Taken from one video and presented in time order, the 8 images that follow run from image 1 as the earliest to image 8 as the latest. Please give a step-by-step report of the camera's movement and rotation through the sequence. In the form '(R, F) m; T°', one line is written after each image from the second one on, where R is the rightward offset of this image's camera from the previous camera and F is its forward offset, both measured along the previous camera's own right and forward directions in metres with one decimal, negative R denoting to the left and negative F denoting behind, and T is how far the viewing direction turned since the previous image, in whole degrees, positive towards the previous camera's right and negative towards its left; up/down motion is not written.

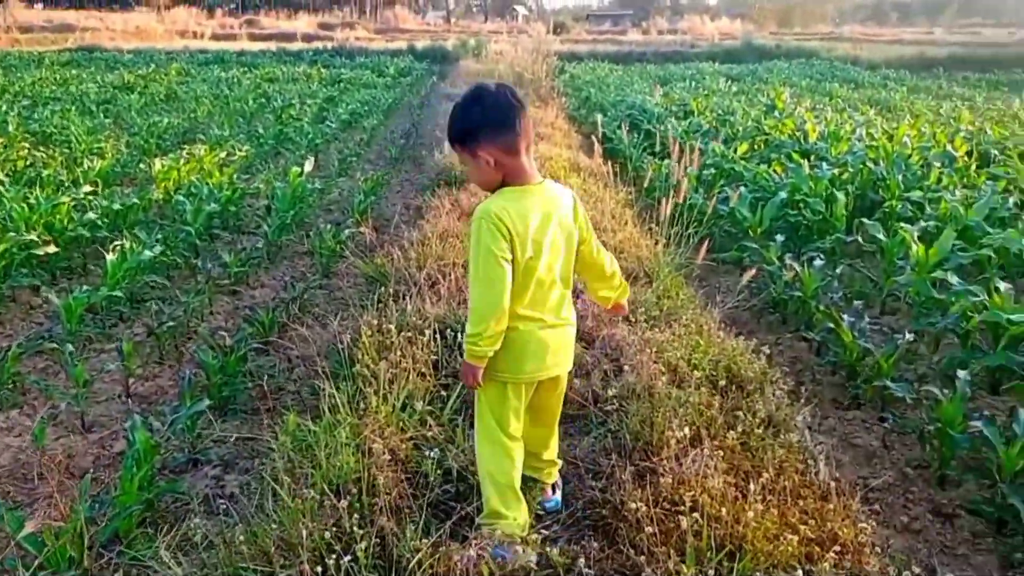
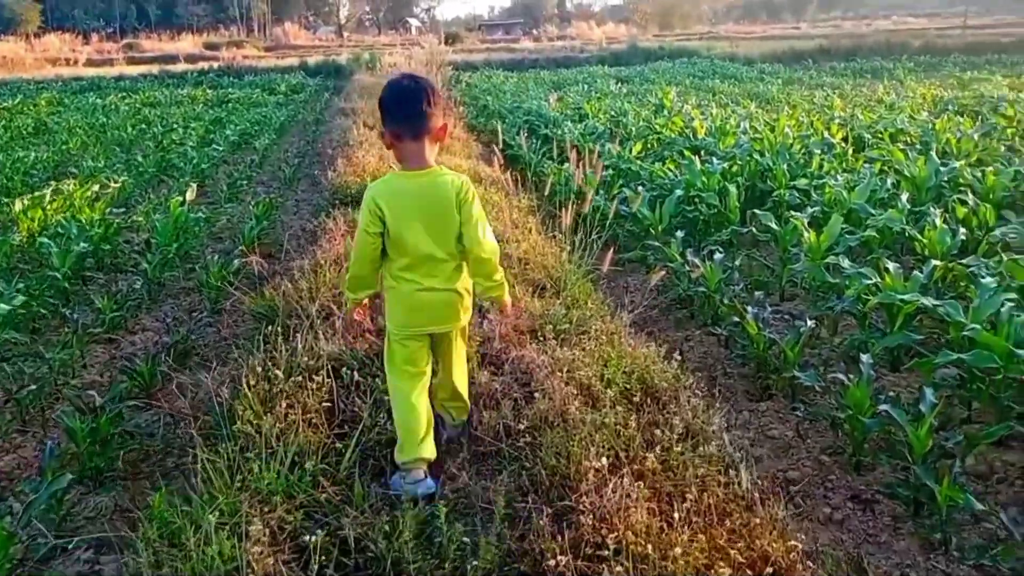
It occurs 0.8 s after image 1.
(0.0, +0.1) m; +7°
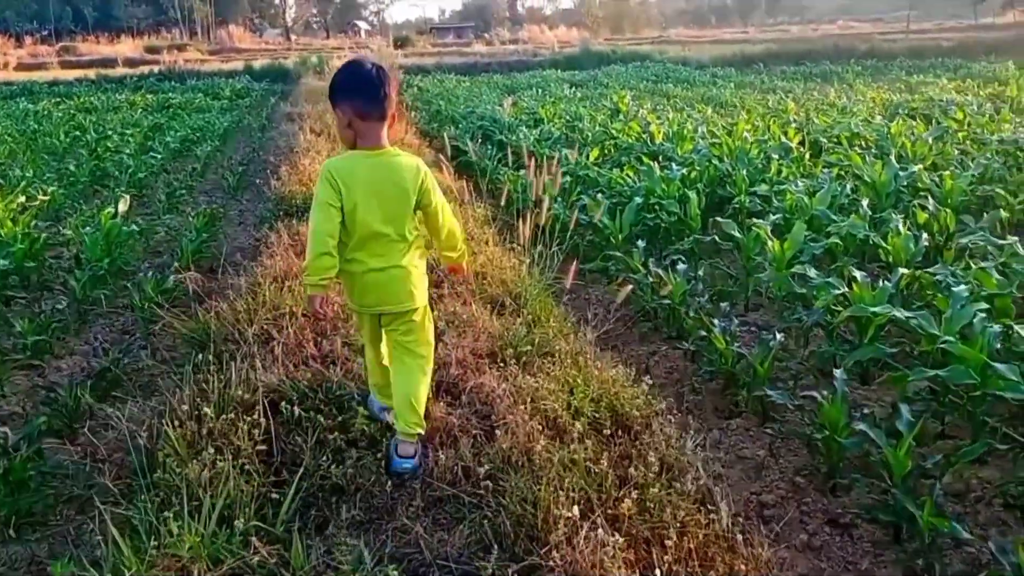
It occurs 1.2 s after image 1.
(0.0, +0.2) m; +3°
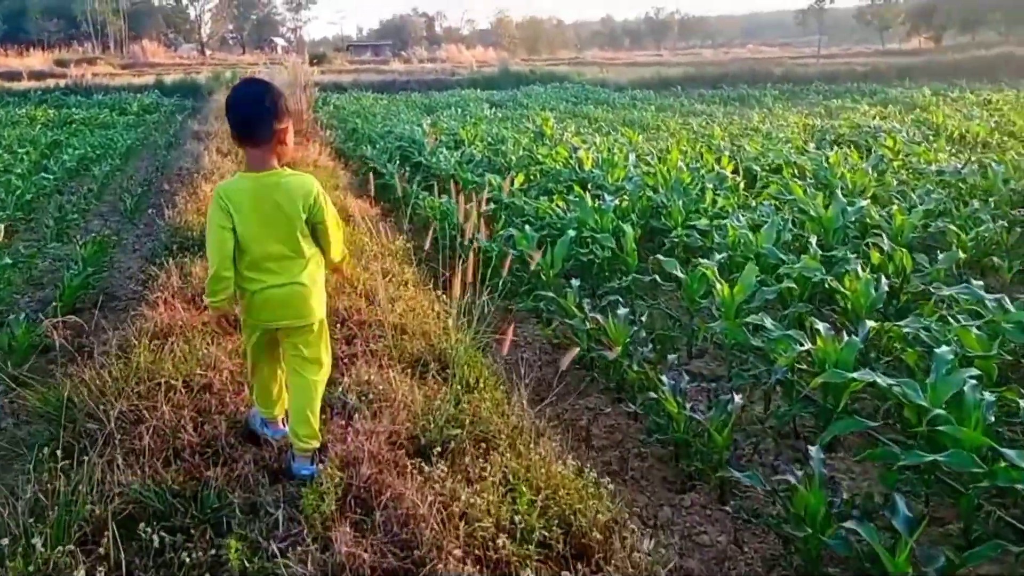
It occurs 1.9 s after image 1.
(0.0, +0.5) m; +6°
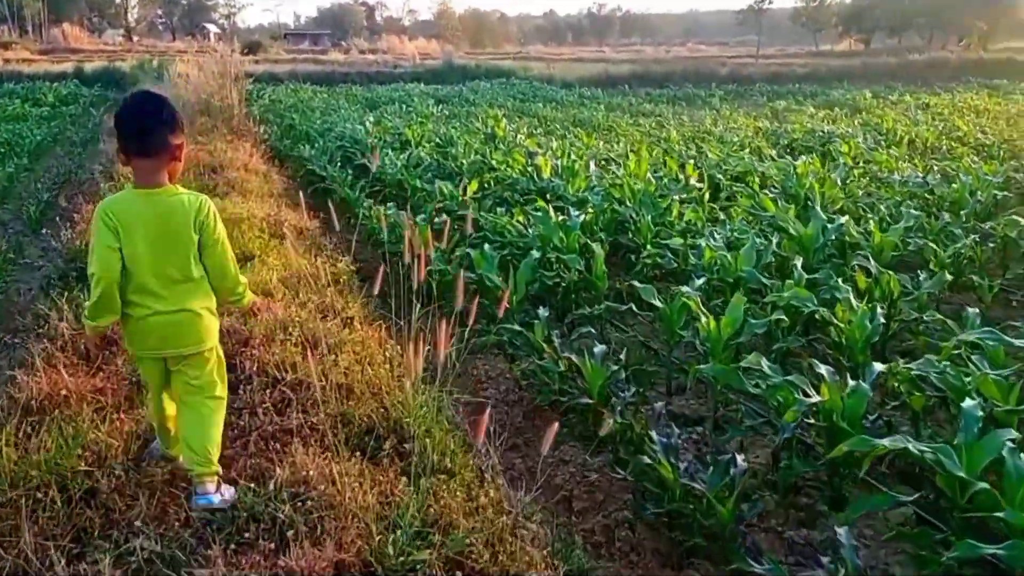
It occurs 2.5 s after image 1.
(-0.1, +0.5) m; +4°
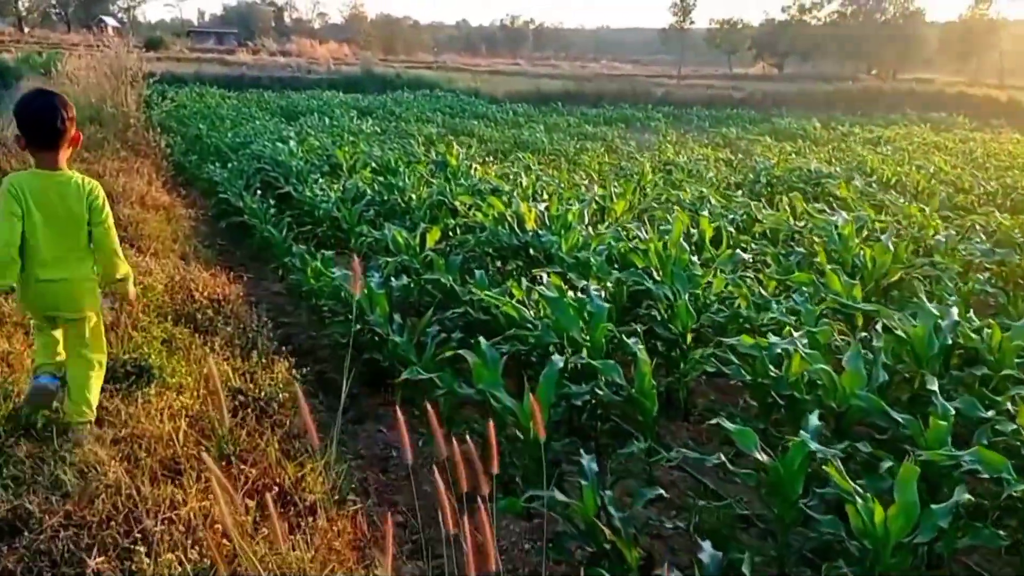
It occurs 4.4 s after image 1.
(-0.5, +1.4) m; +7°
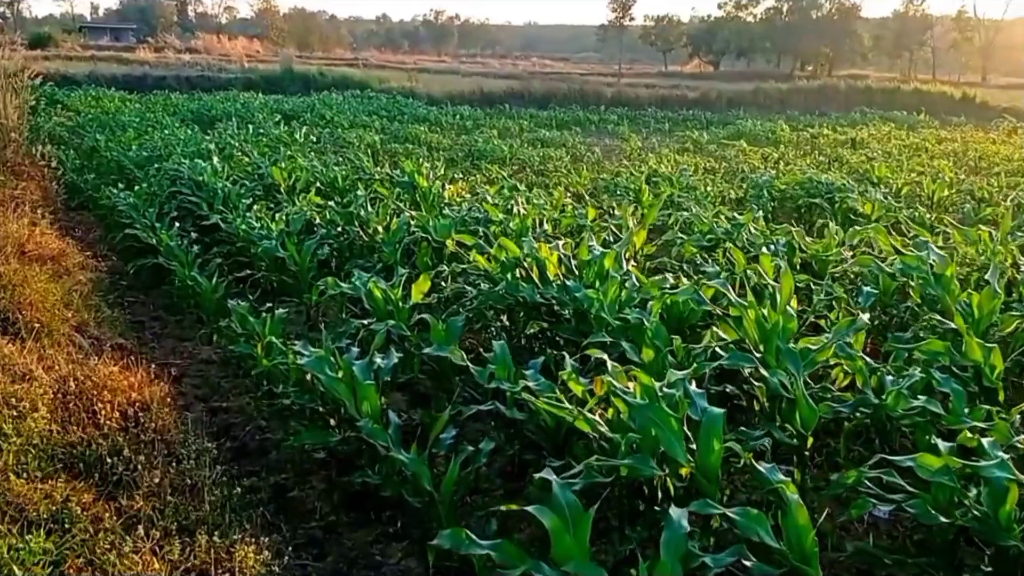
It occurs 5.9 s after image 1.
(-0.5, +1.2) m; +6°
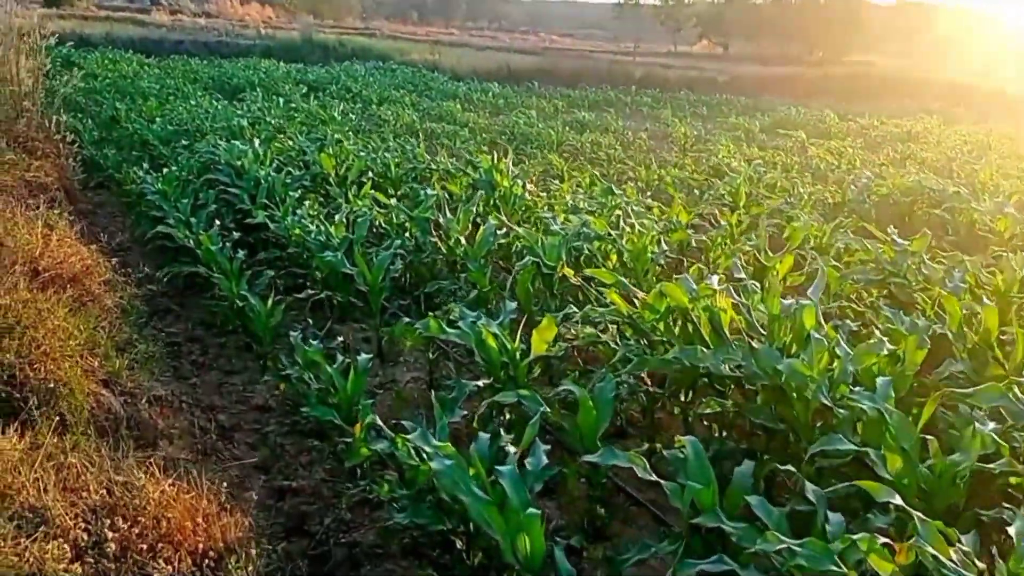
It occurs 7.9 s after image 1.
(-0.7, +1.0) m; -1°
